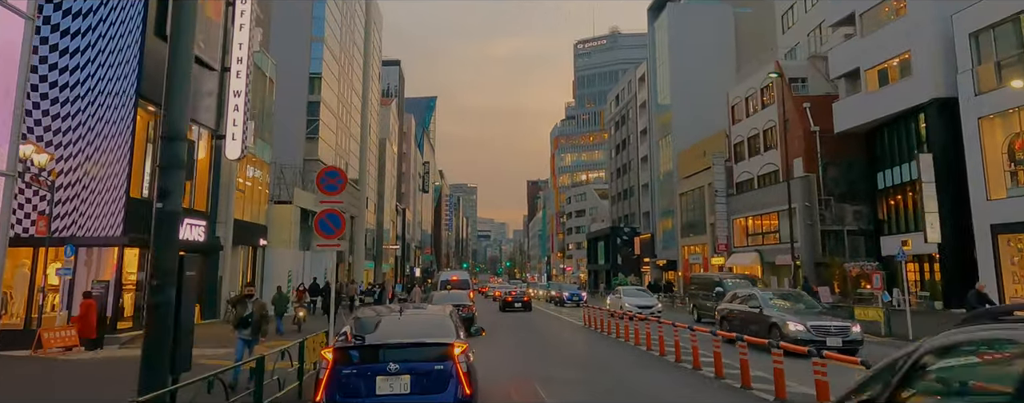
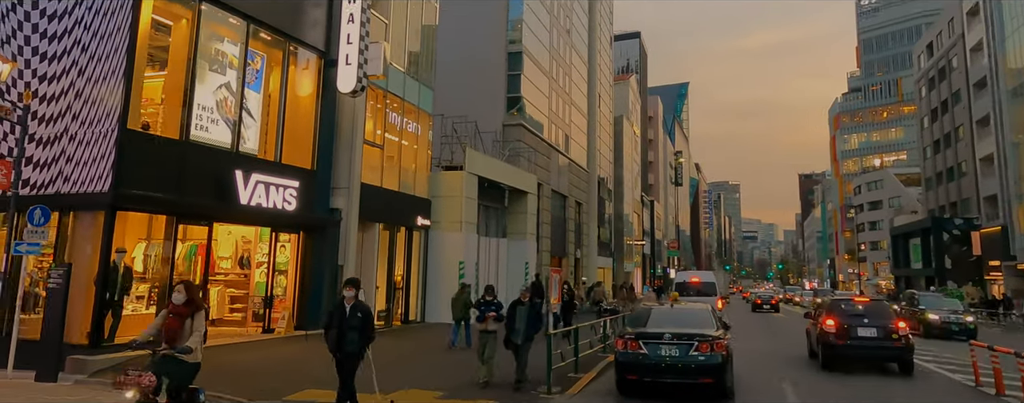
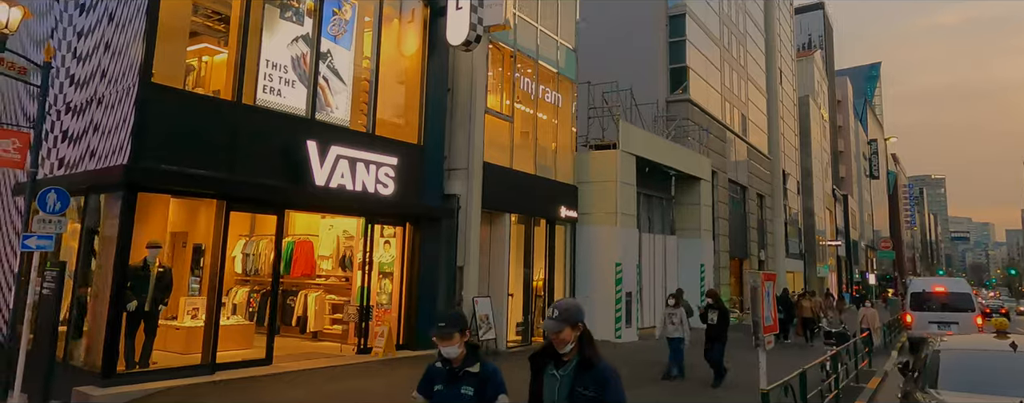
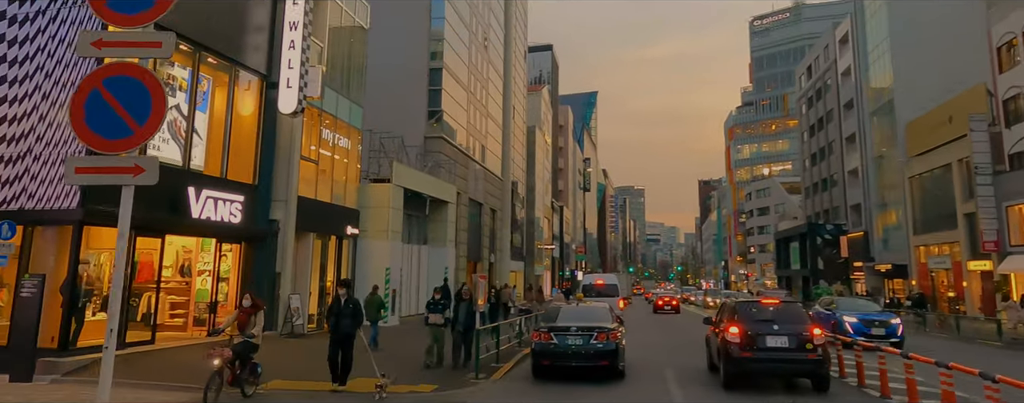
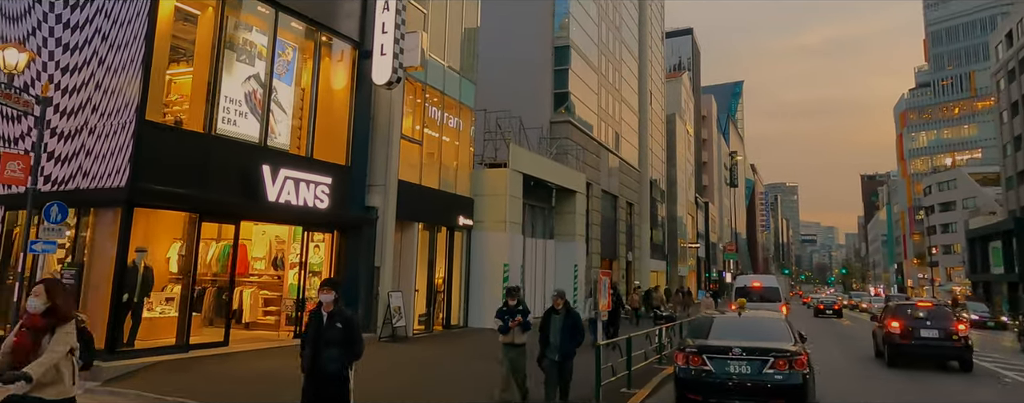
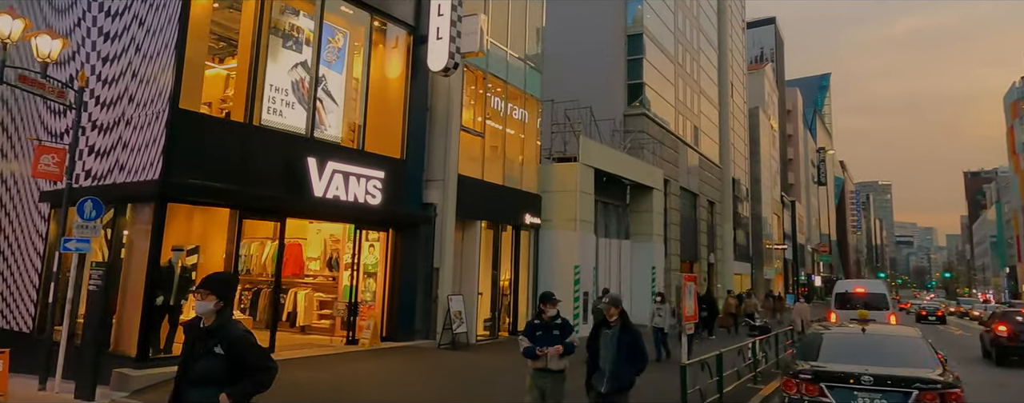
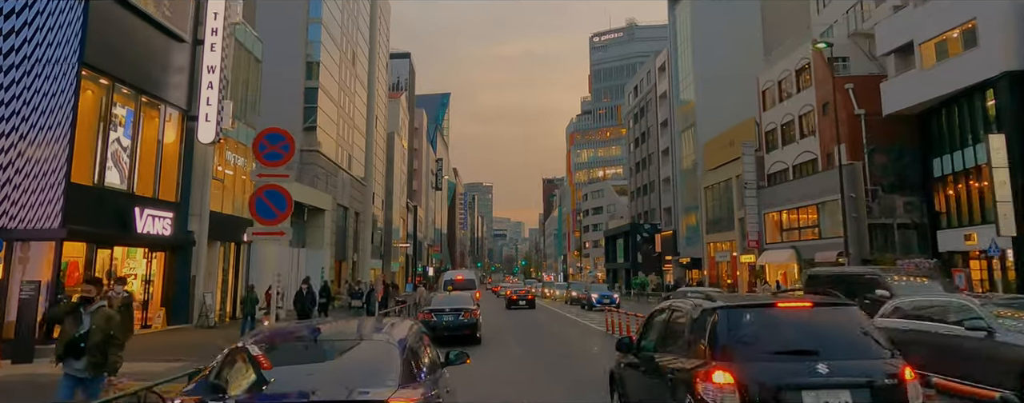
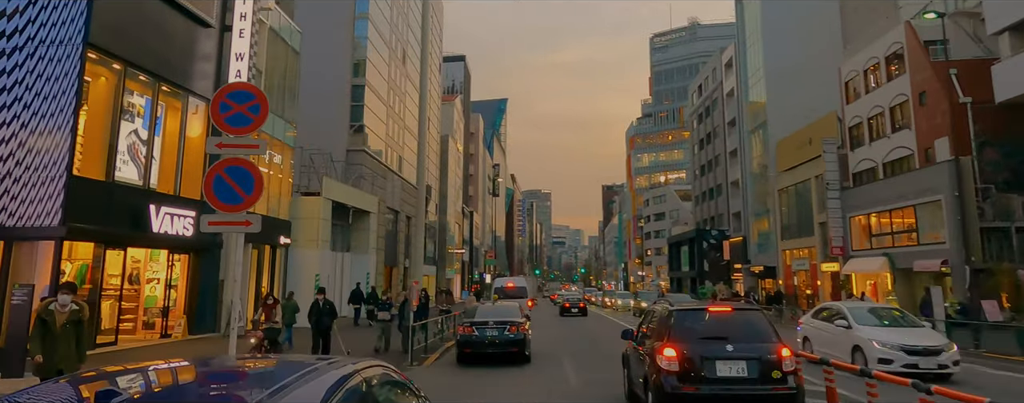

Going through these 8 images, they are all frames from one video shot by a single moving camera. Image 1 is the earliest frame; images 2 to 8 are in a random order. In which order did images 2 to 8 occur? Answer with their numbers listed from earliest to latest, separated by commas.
7, 8, 4, 2, 5, 6, 3
